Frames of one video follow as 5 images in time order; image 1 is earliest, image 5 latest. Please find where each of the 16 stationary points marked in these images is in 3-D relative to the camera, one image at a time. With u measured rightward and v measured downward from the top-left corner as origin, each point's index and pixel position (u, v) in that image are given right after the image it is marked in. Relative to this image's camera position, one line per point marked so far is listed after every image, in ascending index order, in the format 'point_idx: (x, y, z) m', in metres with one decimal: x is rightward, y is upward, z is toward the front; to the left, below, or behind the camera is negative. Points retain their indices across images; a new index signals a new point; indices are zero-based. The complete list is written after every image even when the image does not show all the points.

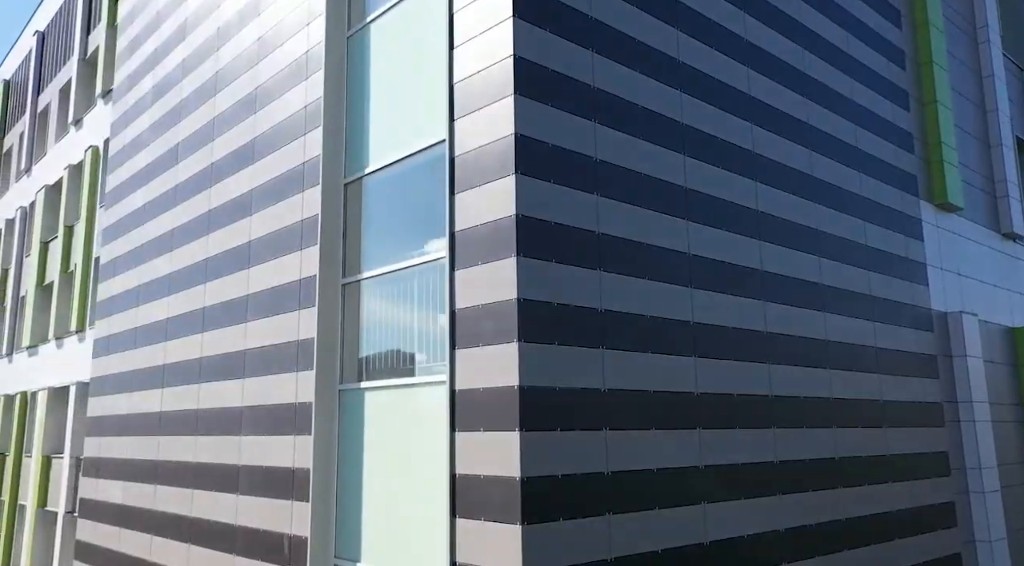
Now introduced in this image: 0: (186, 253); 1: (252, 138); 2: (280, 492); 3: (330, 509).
0: (-3.9, +0.4, +9.3) m
1: (-2.8, +1.6, +8.3) m
2: (-2.1, -1.9, +7.0) m
3: (-1.6, -1.9, +6.6) m
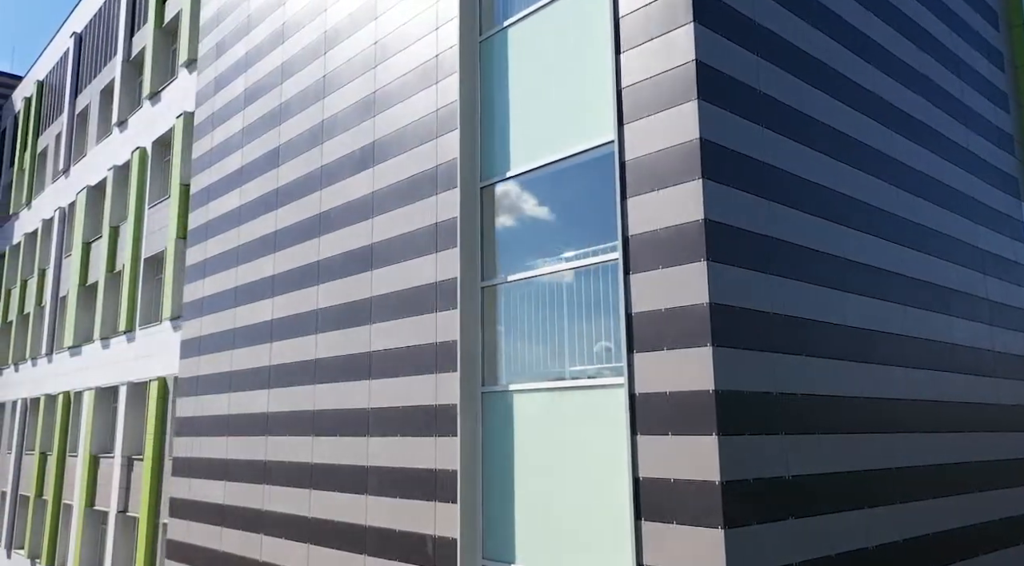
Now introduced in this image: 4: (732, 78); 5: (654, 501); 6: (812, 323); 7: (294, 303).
0: (-2.7, +0.3, +9.4) m
1: (-1.5, +1.5, +8.4) m
2: (-0.8, -1.9, +7.1) m
3: (-0.3, -1.9, +6.6) m
4: (+1.6, +1.5, +5.6) m
5: (+0.9, -1.4, +5.1) m
6: (+2.3, -0.3, +5.9) m
7: (-2.6, -0.2, +9.2) m
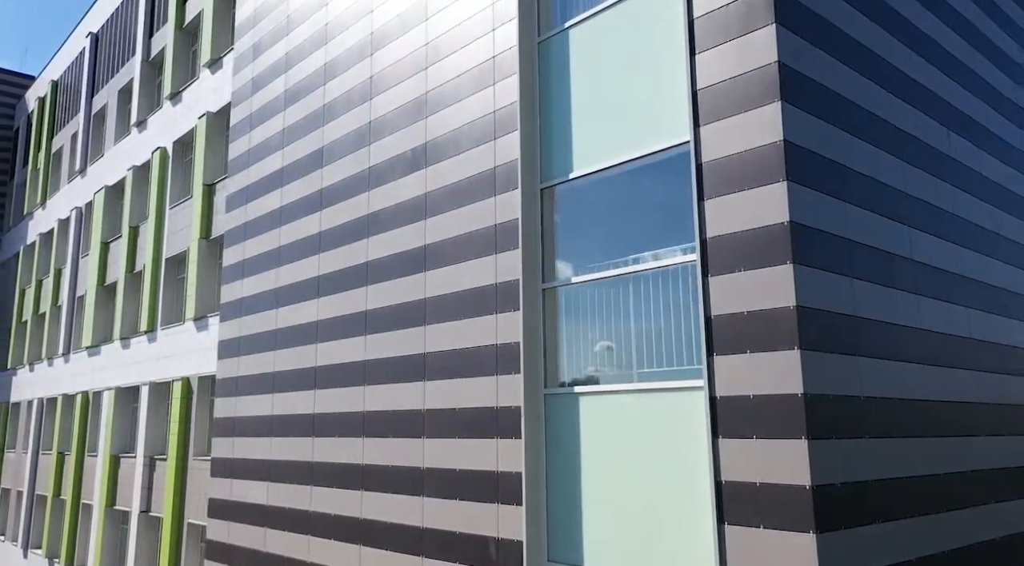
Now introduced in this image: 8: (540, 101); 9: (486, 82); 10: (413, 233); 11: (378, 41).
0: (-2.1, +0.3, +9.4) m
1: (-1.0, +1.5, +8.4) m
2: (-0.3, -2.0, +7.0) m
3: (+0.3, -2.0, +6.6) m
4: (+2.2, +1.5, +5.6) m
5: (+1.5, -1.5, +5.1) m
6: (+2.9, -0.3, +5.8) m
7: (-2.0, -0.3, +9.2) m
8: (+0.3, +1.7, +7.4) m
9: (-0.3, +2.0, +7.7) m
10: (-1.1, +0.5, +8.3) m
11: (-1.6, +2.9, +9.4) m
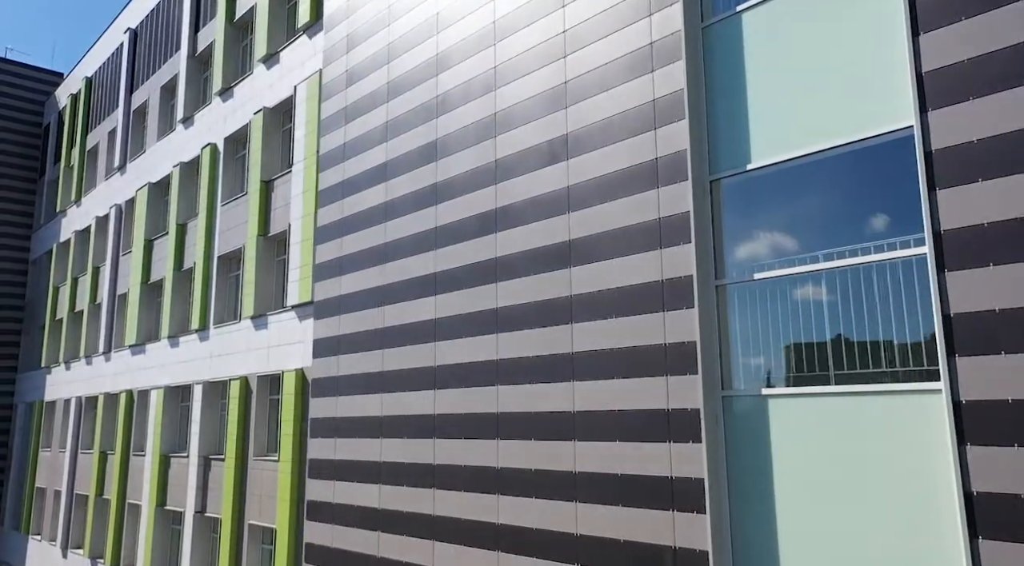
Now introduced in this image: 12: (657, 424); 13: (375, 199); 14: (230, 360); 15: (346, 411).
0: (-0.6, +0.4, +9.1) m
1: (+0.6, +1.6, +8.0) m
2: (+1.2, -1.9, +6.7) m
3: (+1.7, -1.9, +6.3) m
4: (+3.7, +1.5, +5.2) m
5: (+3.0, -1.4, +4.7) m
6: (+4.3, -0.3, +5.5) m
7: (-0.5, -0.2, +8.9) m
8: (+1.8, +1.8, +7.0) m
9: (+1.2, +2.1, +7.4) m
10: (+0.4, +0.6, +8.0) m
11: (-0.1, +3.0, +9.0) m
12: (+1.3, -1.3, +6.8) m
13: (-1.9, +1.2, +10.6) m
14: (-7.2, -2.0, +19.6) m
15: (-2.3, -1.8, +10.5) m
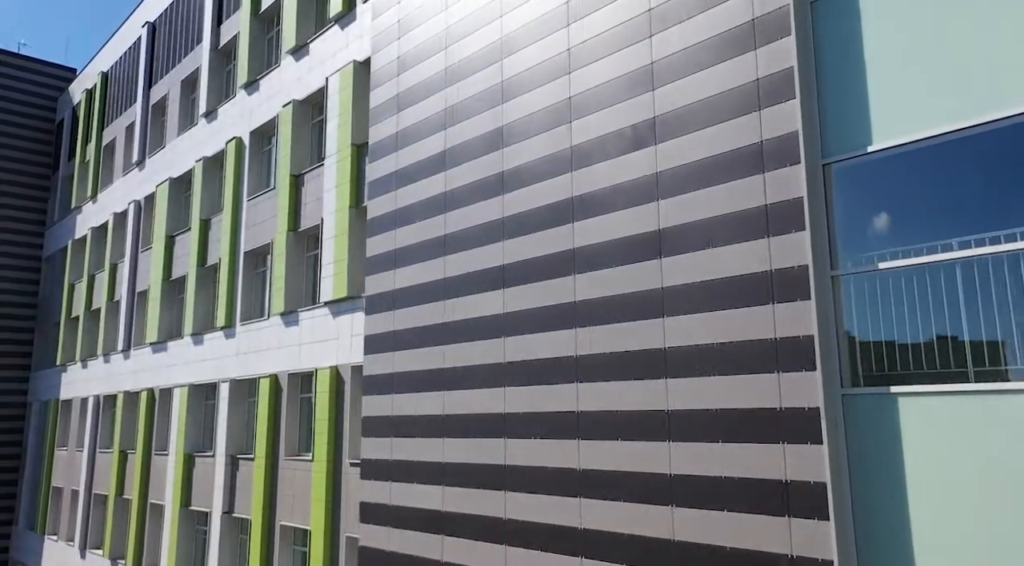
0: (+0.3, +0.5, +8.6) m
1: (+1.4, +1.7, +7.6) m
2: (+2.1, -1.8, +6.3) m
3: (+2.6, -1.8, +5.8) m
4: (+4.5, +1.6, +4.8) m
5: (+3.8, -1.4, +4.3) m
6: (+5.2, -0.2, +5.0) m
7: (+0.3, -0.1, +8.5) m
8: (+2.6, +1.9, +6.6) m
9: (+2.1, +2.1, +6.9) m
10: (+1.3, +0.7, +7.6) m
11: (+0.7, +3.1, +8.6) m
12: (+2.1, -1.2, +6.4) m
13: (-1.0, +1.2, +10.2) m
14: (-6.3, -1.9, +19.2) m
15: (-1.5, -1.7, +10.1) m
